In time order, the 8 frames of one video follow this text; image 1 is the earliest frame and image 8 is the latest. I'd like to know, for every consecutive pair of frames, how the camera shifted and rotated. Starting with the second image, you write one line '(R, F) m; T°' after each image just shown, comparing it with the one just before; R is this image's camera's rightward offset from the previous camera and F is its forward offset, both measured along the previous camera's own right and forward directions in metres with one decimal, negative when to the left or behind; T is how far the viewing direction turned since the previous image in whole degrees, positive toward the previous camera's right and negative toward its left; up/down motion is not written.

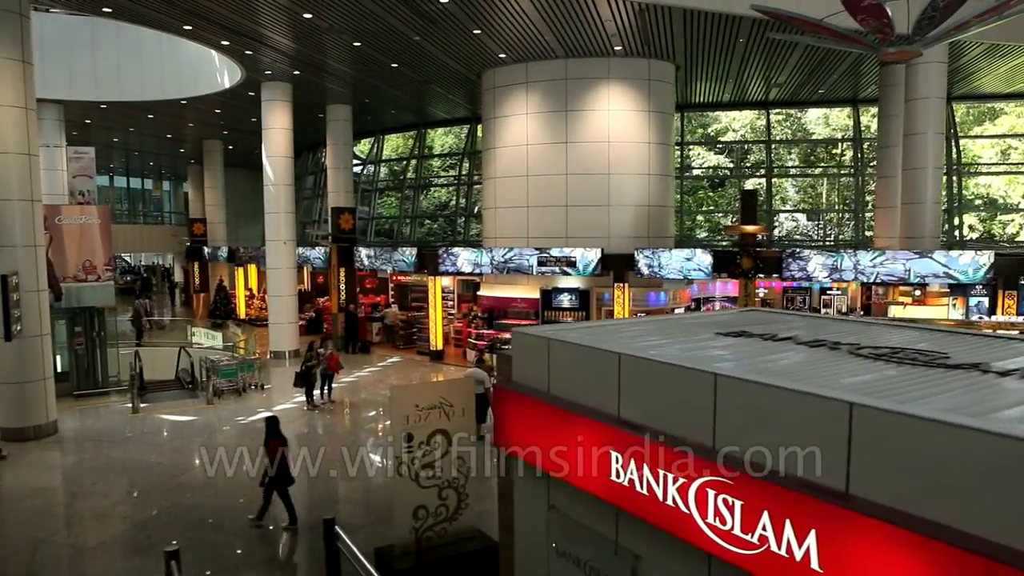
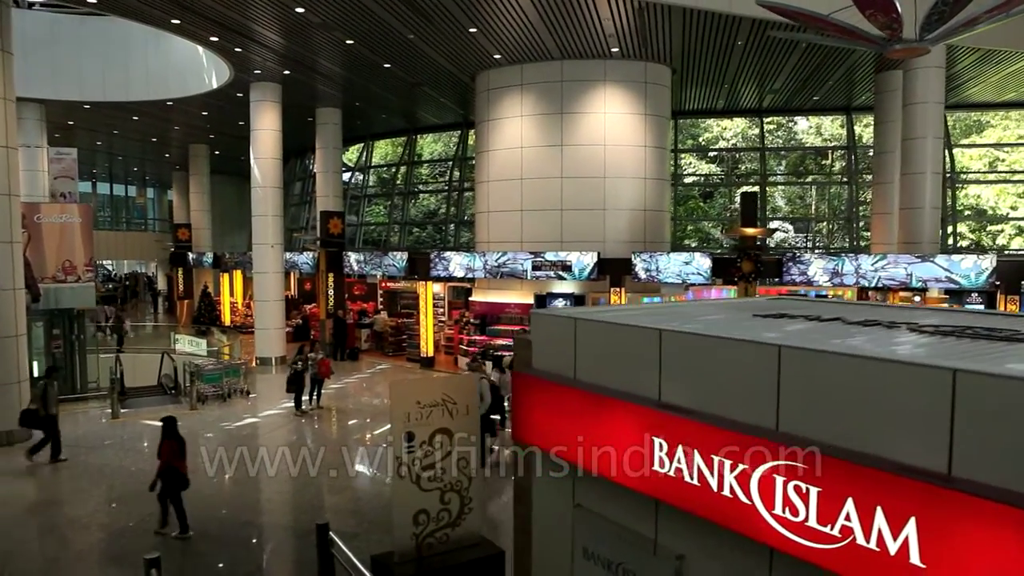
(-0.2, +0.3) m; +1°
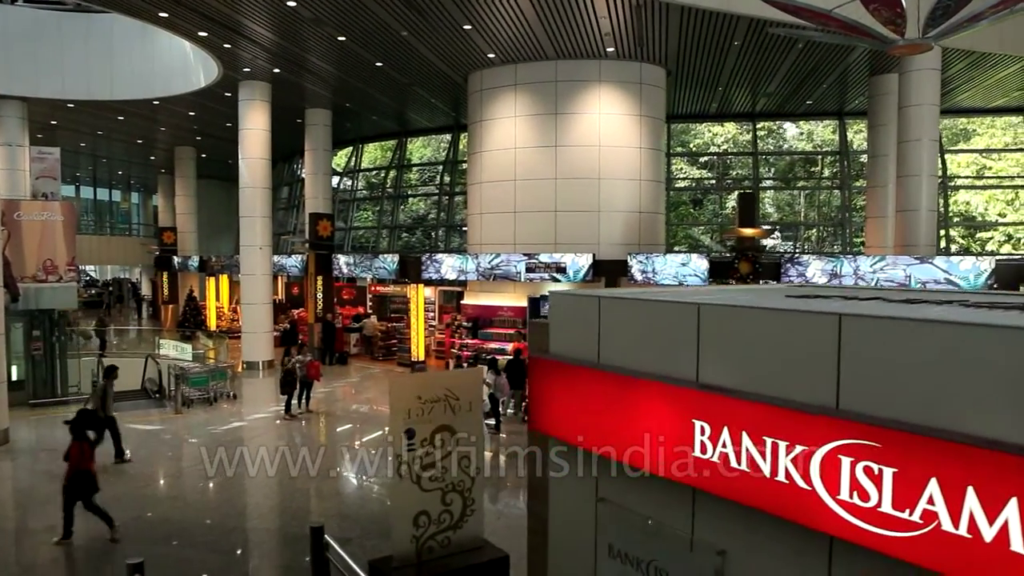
(-0.1, +0.2) m; +1°
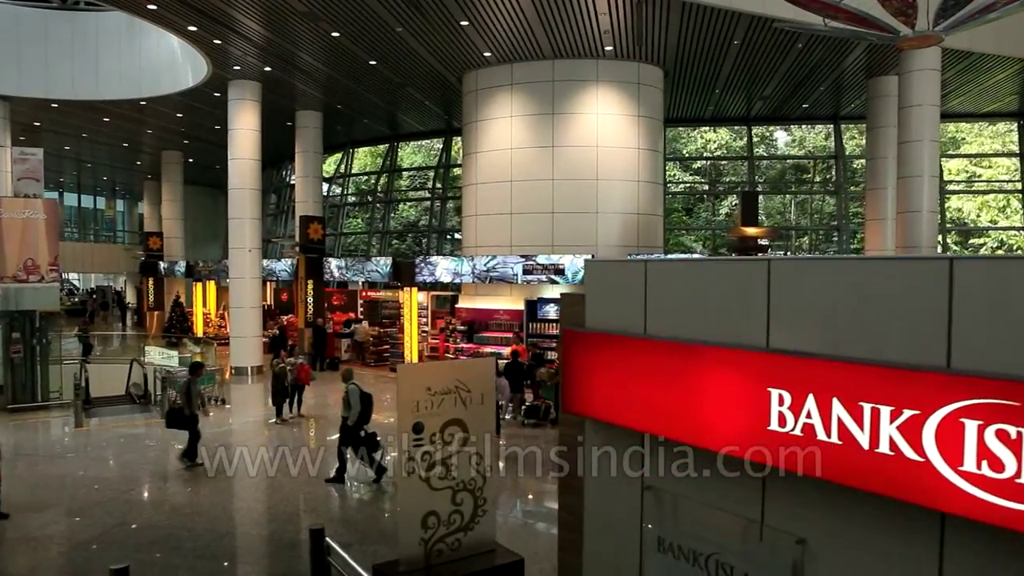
(-0.2, +0.3) m; +1°
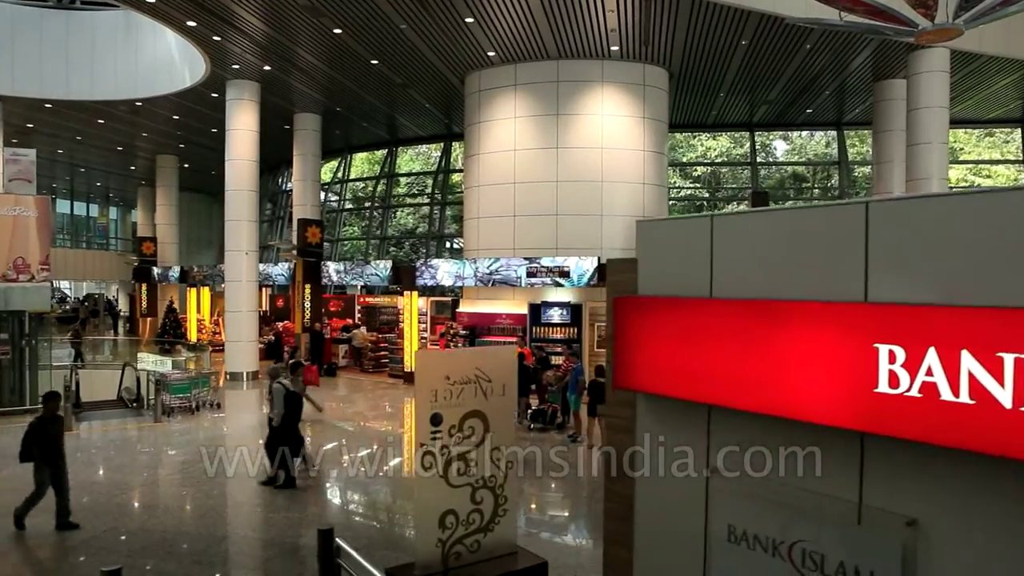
(-0.2, +0.3) m; +1°
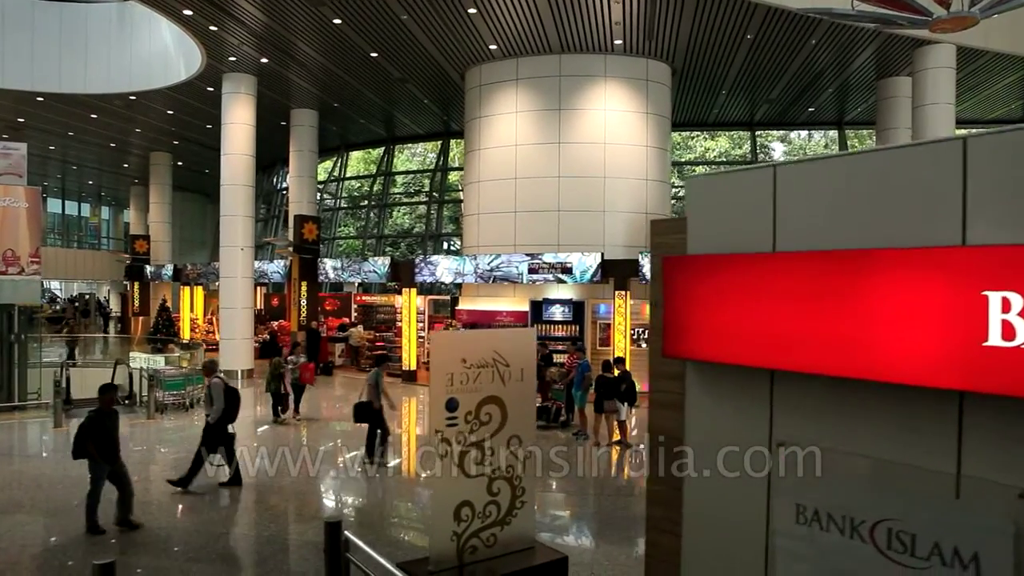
(-0.2, +0.2) m; +1°
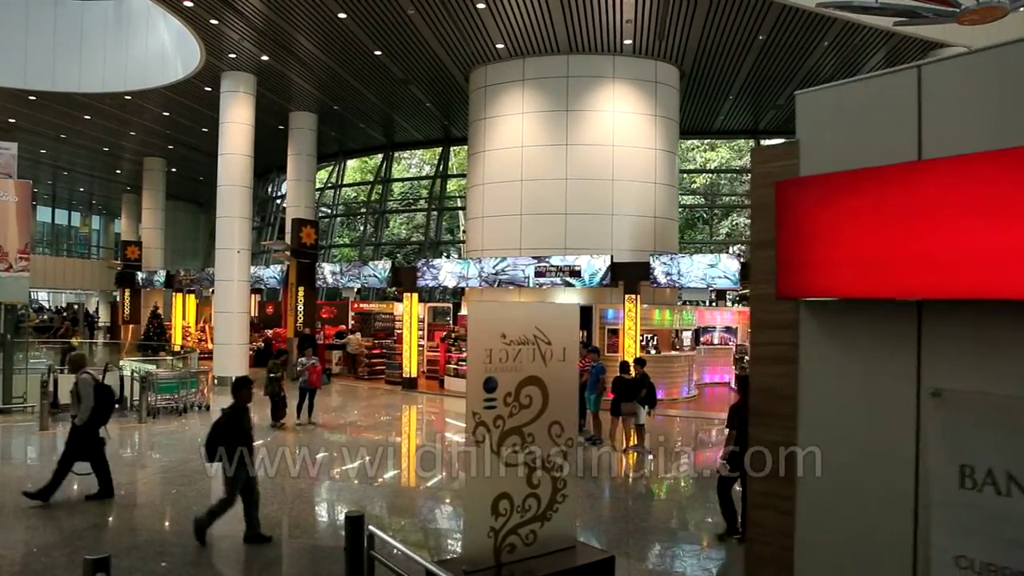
(-0.3, +0.4) m; +1°
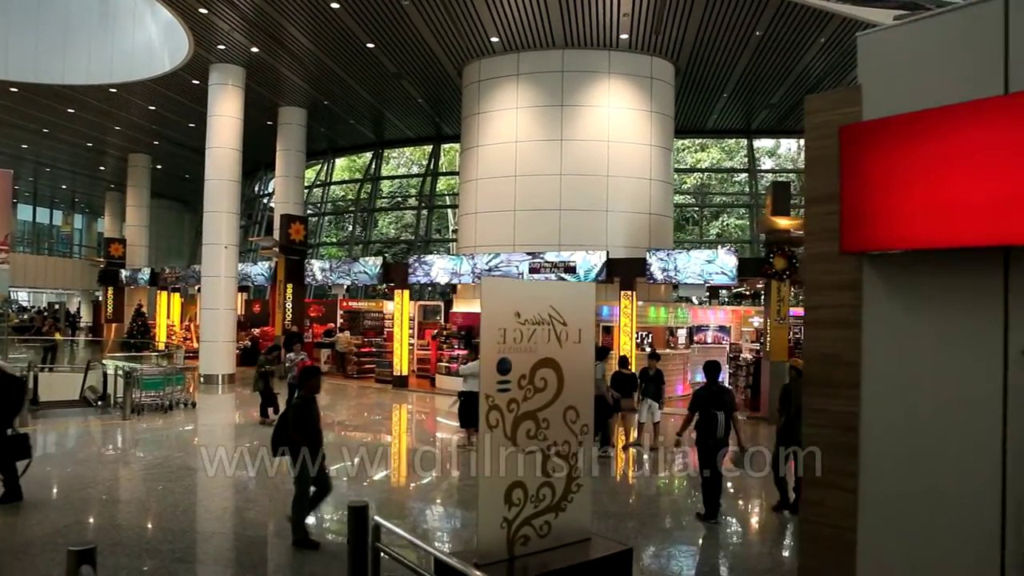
(-0.1, +0.2) m; +1°
